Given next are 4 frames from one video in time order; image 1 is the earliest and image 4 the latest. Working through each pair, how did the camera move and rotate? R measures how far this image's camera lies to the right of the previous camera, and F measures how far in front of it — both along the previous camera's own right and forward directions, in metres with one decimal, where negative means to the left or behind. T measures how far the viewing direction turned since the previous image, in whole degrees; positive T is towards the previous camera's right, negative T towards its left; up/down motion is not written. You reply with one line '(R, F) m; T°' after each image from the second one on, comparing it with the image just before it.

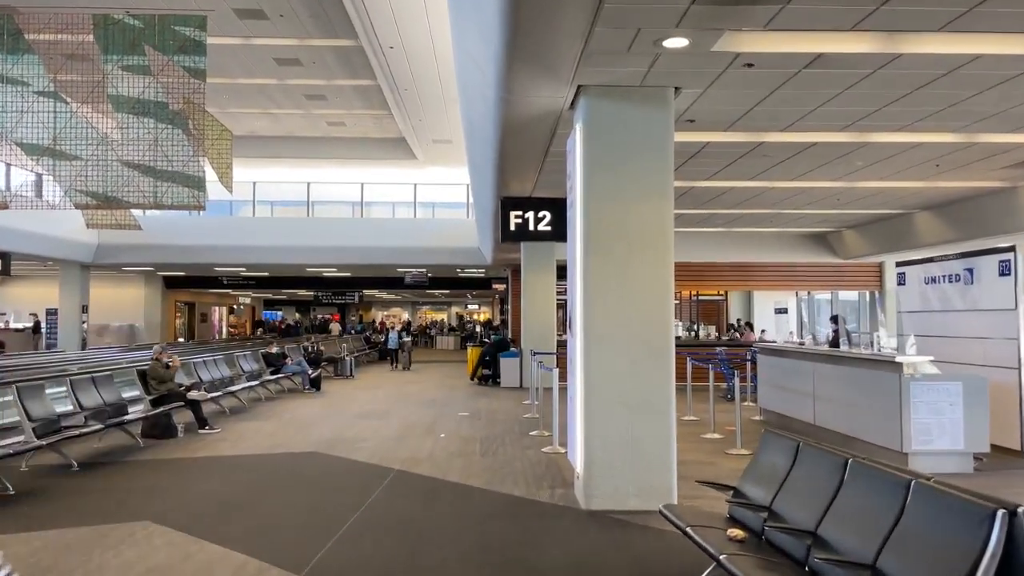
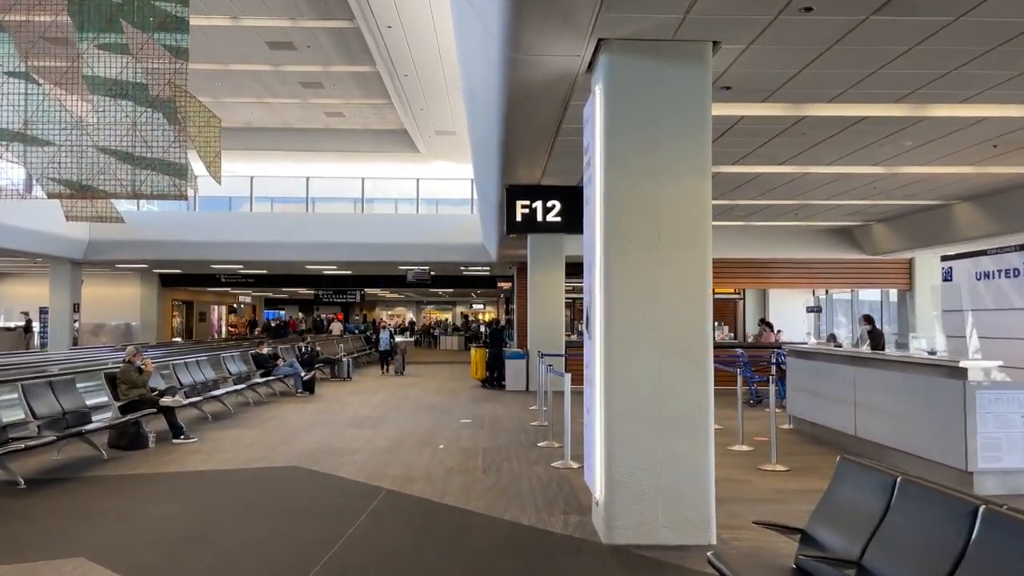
(0.0, +1.0) m; 0°
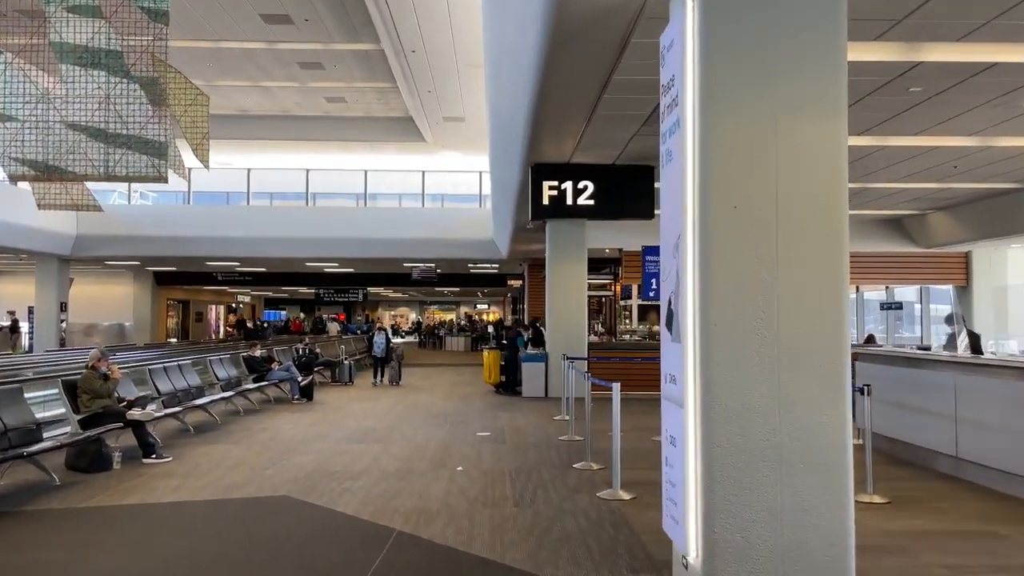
(-0.3, +1.4) m; 0°
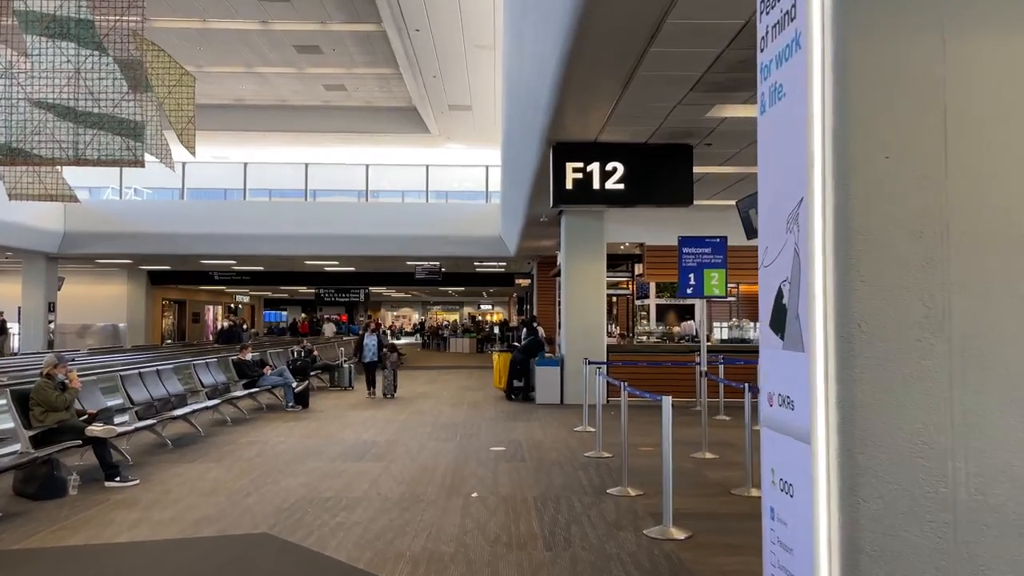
(-0.2, +1.1) m; 0°
